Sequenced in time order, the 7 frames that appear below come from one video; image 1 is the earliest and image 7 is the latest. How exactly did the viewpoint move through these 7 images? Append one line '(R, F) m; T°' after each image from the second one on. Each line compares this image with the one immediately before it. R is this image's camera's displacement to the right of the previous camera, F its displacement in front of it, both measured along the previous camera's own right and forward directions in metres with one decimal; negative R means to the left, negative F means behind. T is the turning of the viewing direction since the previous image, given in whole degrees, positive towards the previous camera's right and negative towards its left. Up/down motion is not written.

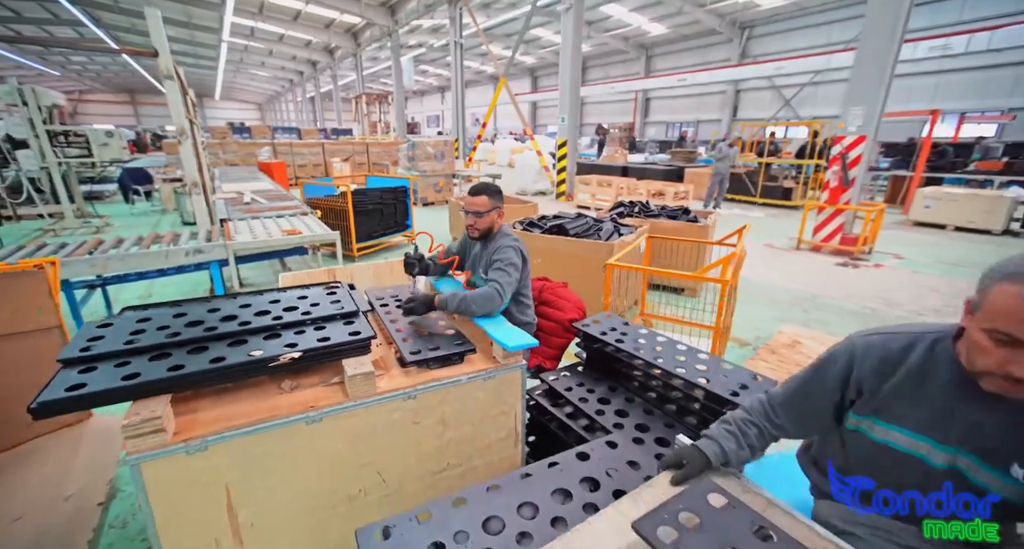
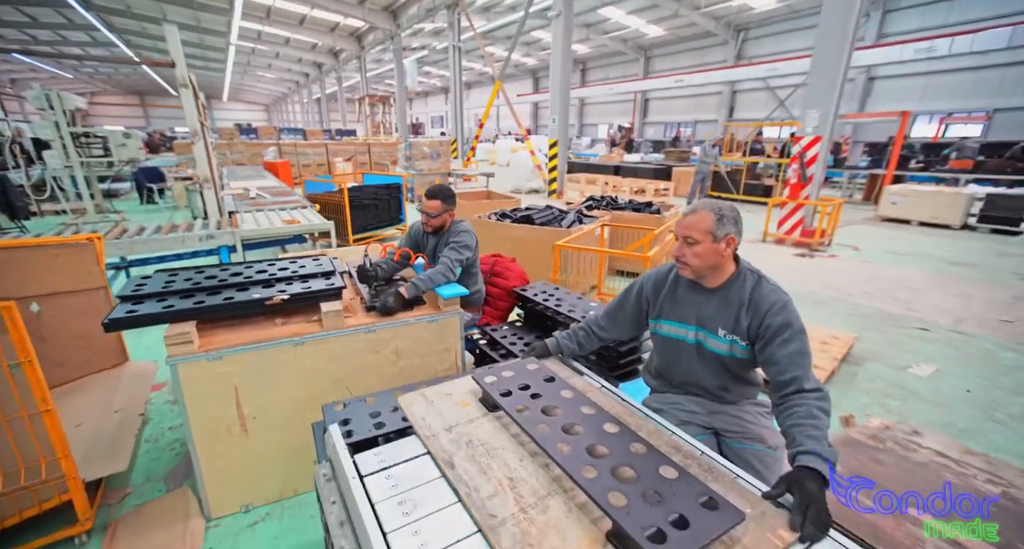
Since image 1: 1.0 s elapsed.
(+0.3, -0.4) m; -1°
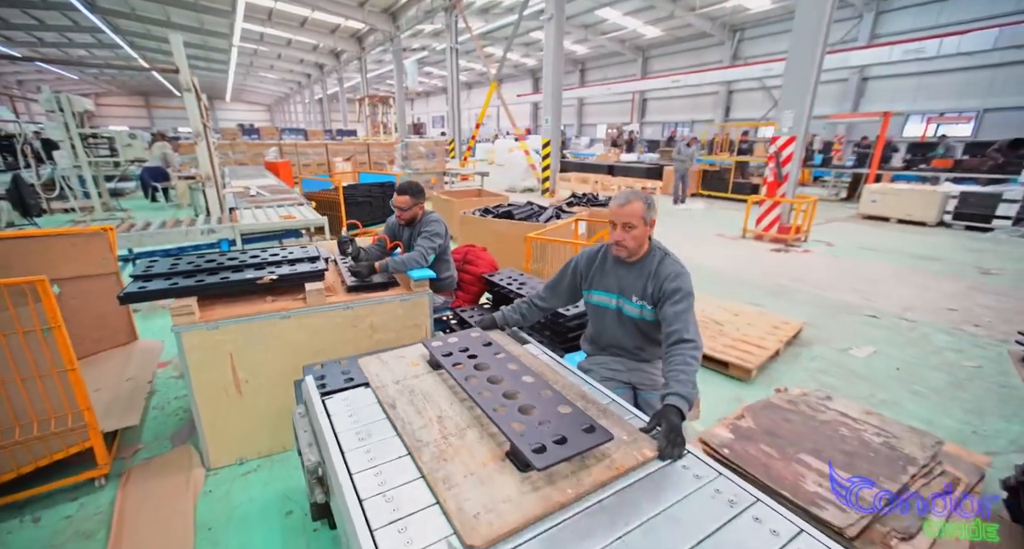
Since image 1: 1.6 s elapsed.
(+0.2, -0.2) m; 0°
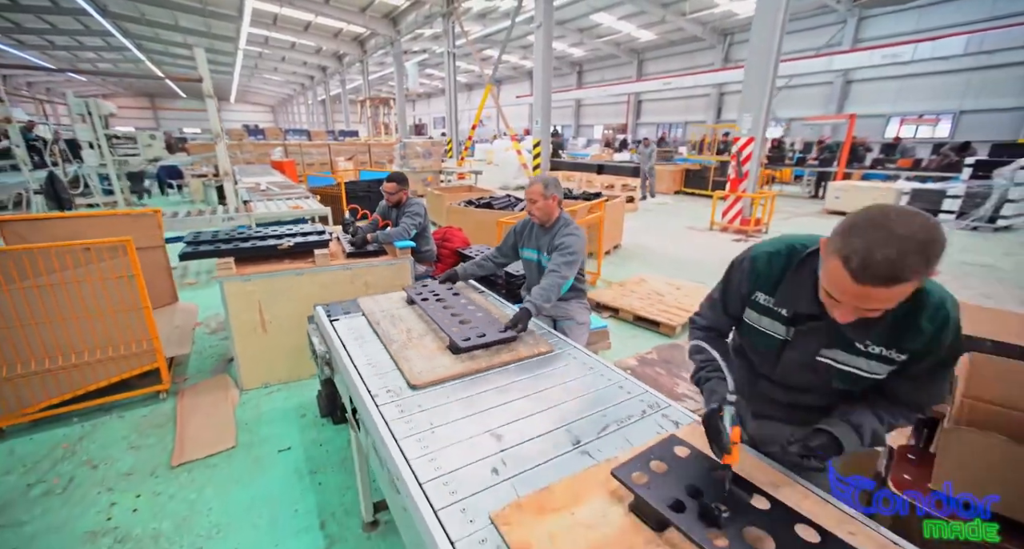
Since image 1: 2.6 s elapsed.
(+0.2, -0.6) m; 0°
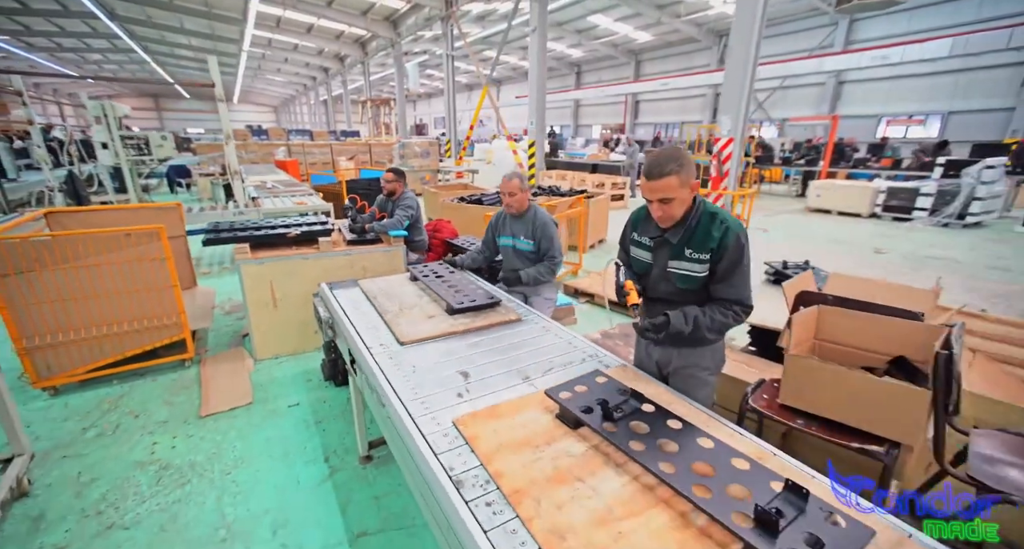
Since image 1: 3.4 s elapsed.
(+0.1, -0.3) m; 0°
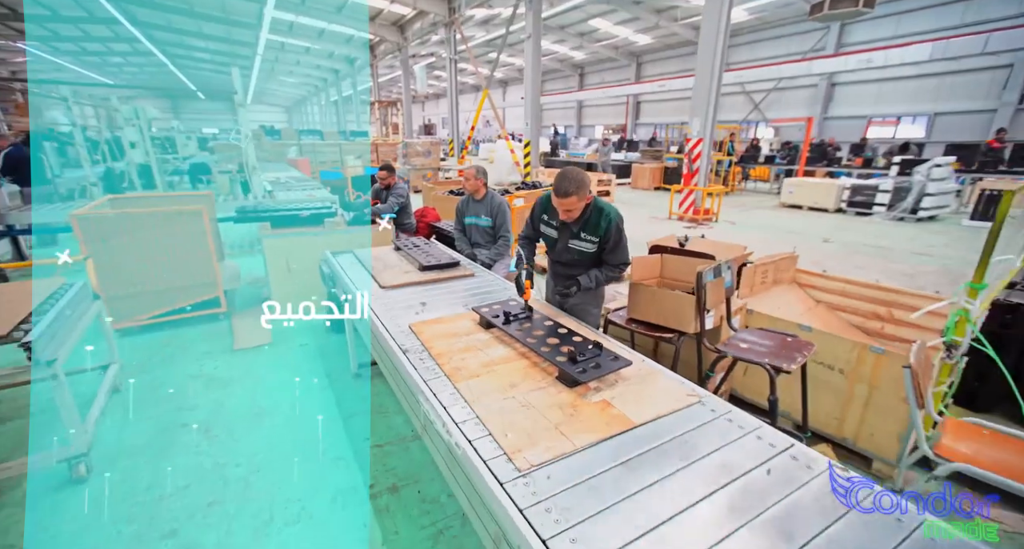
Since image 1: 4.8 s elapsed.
(+0.3, -0.7) m; -1°
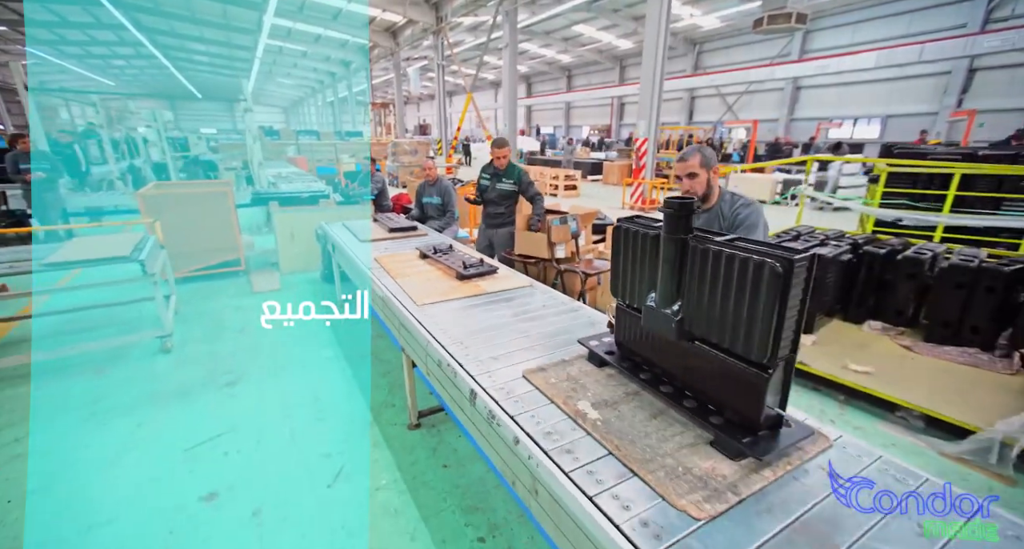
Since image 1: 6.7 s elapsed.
(+0.5, -1.1) m; 0°
